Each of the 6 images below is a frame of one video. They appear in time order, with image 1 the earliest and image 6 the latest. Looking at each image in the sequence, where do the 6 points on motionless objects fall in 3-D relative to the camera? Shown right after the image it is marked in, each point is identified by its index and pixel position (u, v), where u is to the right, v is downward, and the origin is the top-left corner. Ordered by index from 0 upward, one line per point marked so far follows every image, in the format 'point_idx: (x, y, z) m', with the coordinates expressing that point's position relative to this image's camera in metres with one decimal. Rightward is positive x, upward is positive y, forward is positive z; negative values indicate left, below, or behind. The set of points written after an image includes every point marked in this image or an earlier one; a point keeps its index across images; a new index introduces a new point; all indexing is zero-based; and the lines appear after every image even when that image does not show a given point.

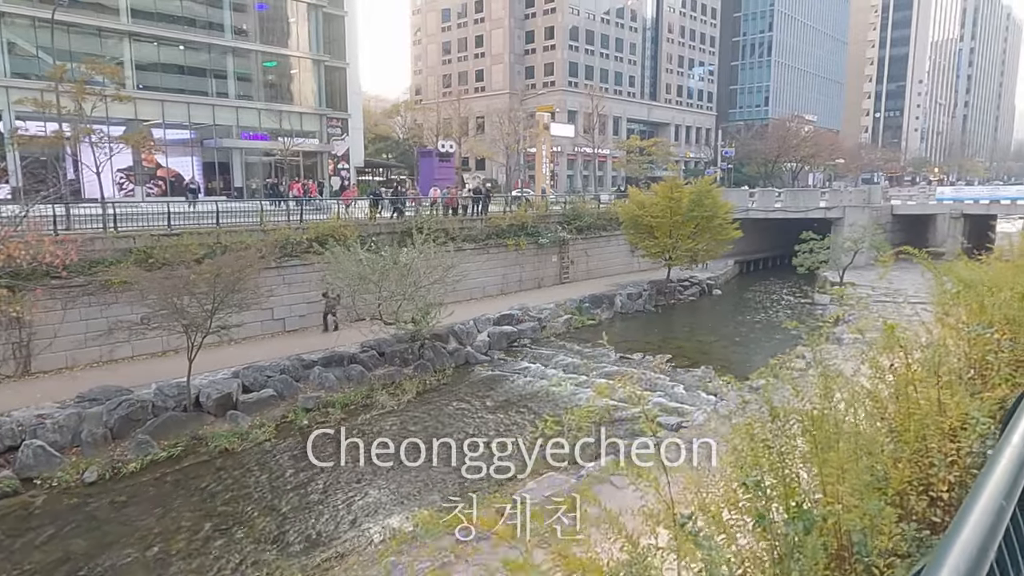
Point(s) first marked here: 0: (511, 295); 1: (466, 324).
0: (0.0, -0.2, +19.3) m
1: (-1.1, -0.9, +15.6) m
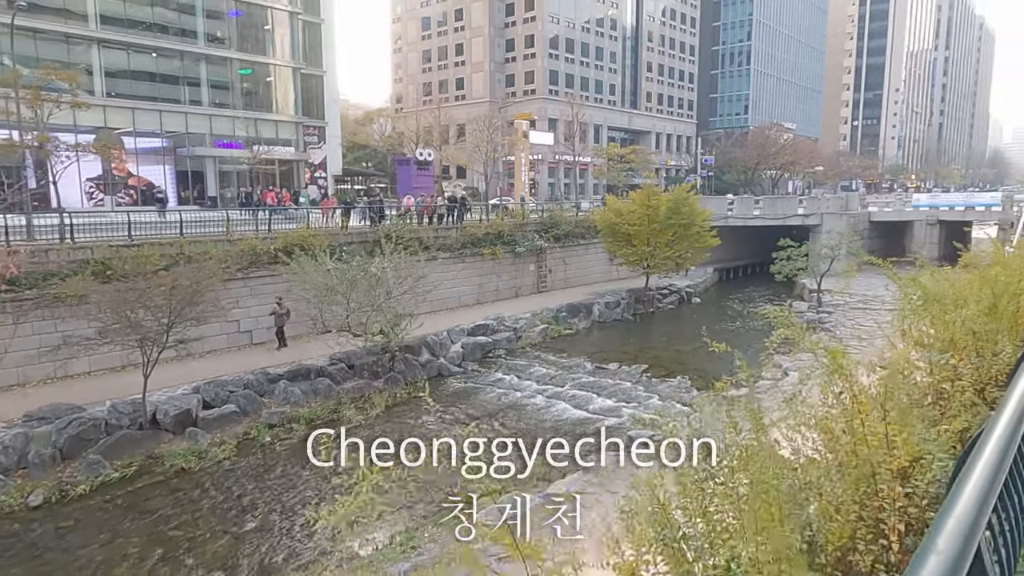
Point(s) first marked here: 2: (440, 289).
0: (-0.7, -0.5, +19.0) m
1: (-1.7, -1.1, +15.3) m
2: (-2.0, 0.0, +18.0) m
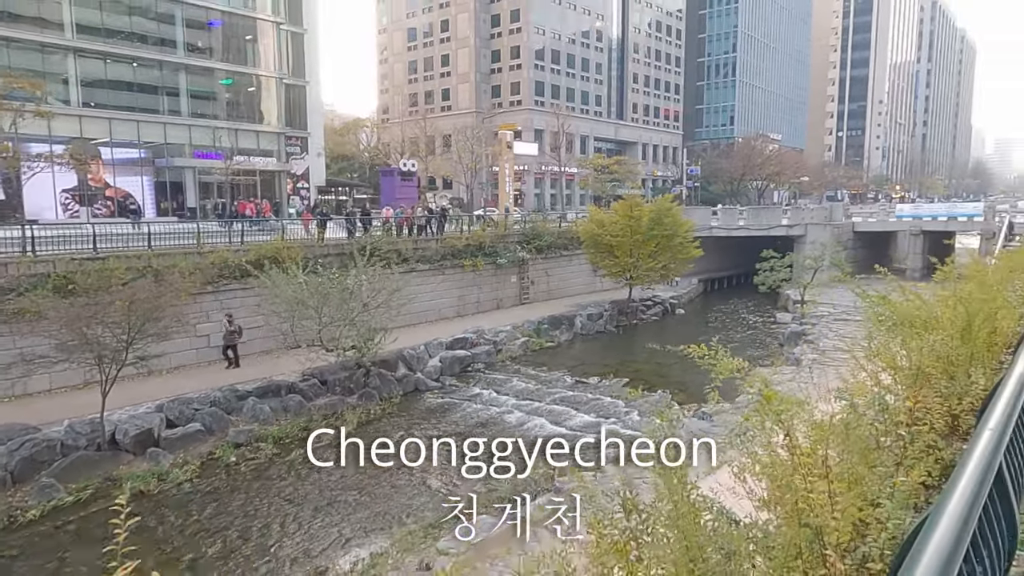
0: (-1.3, -0.8, +18.7) m
1: (-2.1, -1.4, +15.0) m
2: (-2.5, -0.3, +17.7) m
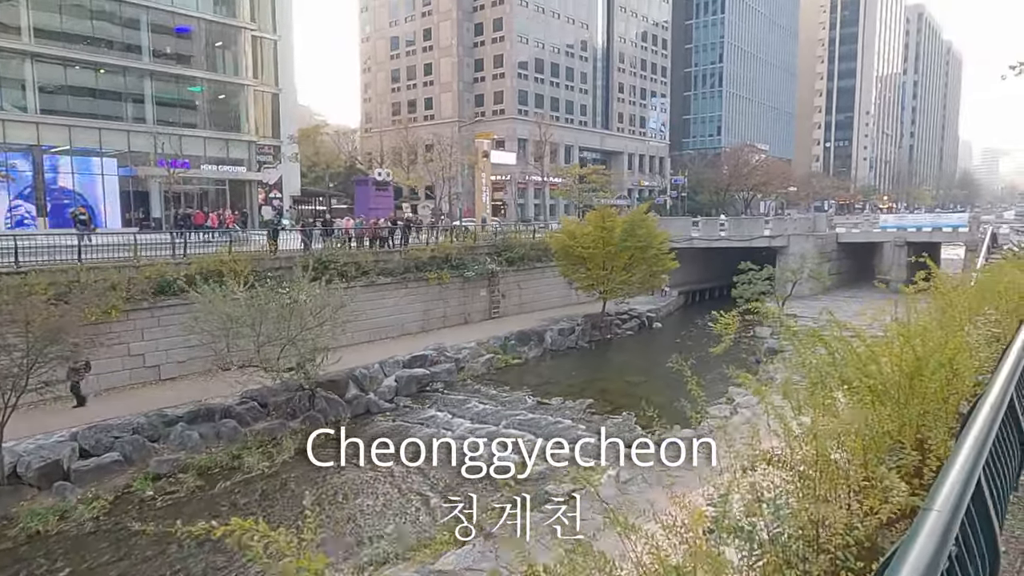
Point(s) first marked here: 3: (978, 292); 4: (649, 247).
0: (-2.2, -1.2, +17.9) m
1: (-3.0, -1.7, +14.1) m
2: (-3.4, -0.7, +16.9) m
3: (+4.1, 0.0, +5.8) m
4: (+4.0, +1.2, +19.7) m
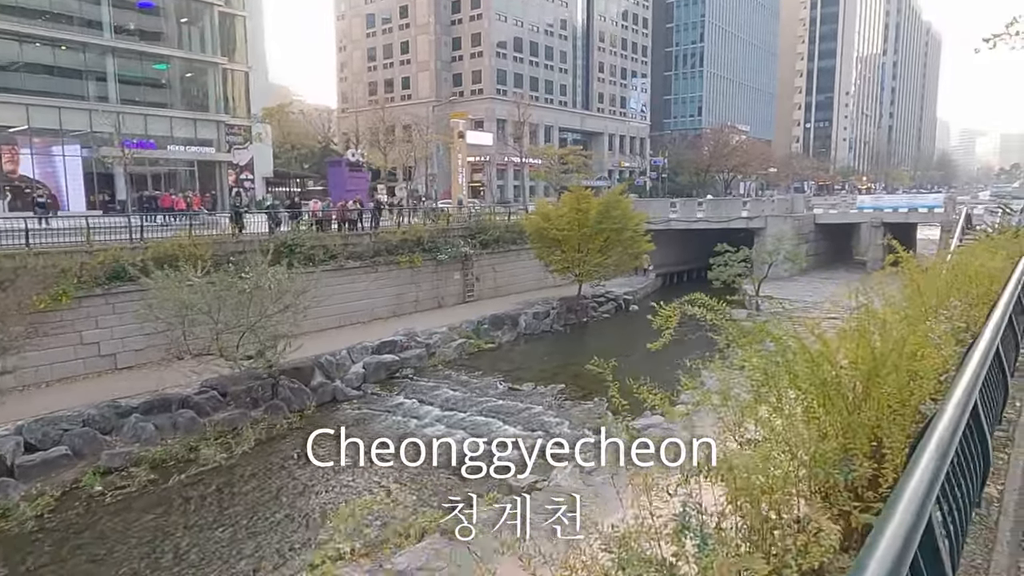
0: (-2.9, -0.8, +17.5) m
1: (-3.6, -1.4, +13.8) m
2: (-4.1, -0.3, +16.5) m
3: (+3.7, +0.1, +5.6) m
4: (+3.3, +1.7, +19.4) m
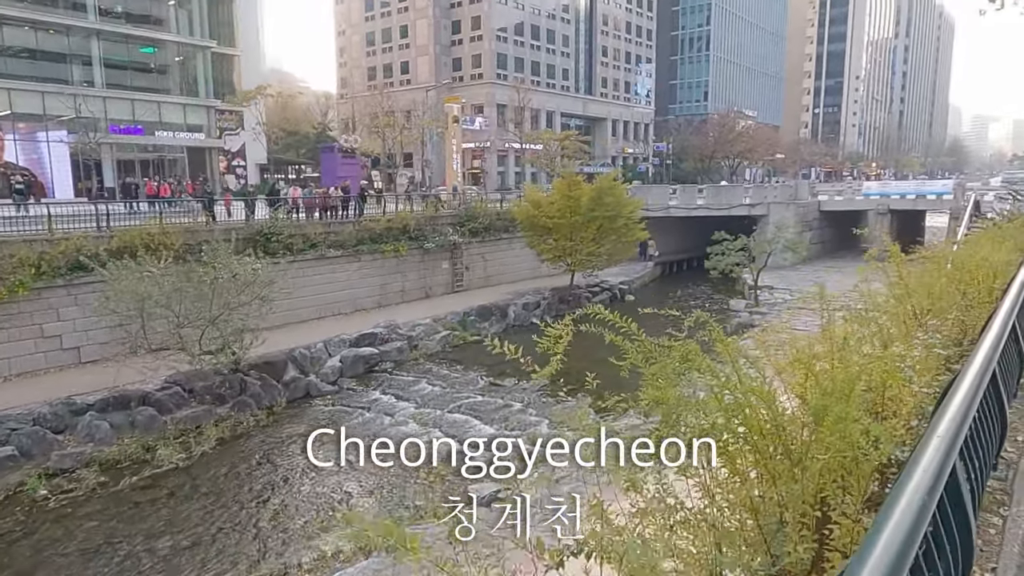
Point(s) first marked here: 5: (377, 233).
0: (-3.2, -0.5, +16.9) m
1: (-4.0, -1.2, +13.2) m
2: (-4.4, 0.0, +15.9) m
3: (+3.2, +0.1, +5.0) m
4: (+3.0, +2.0, +18.7) m
5: (-3.5, +1.4, +17.1) m
